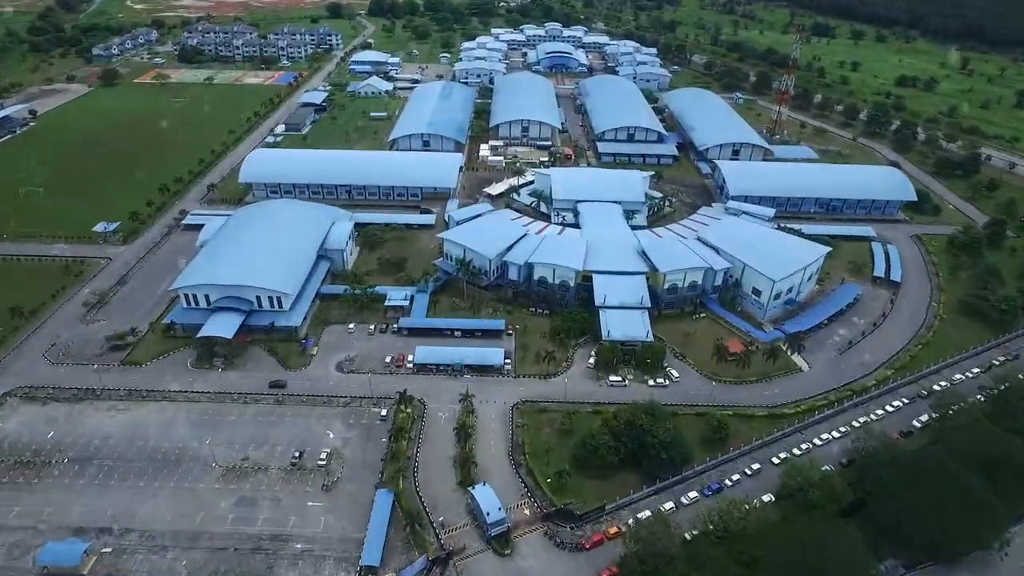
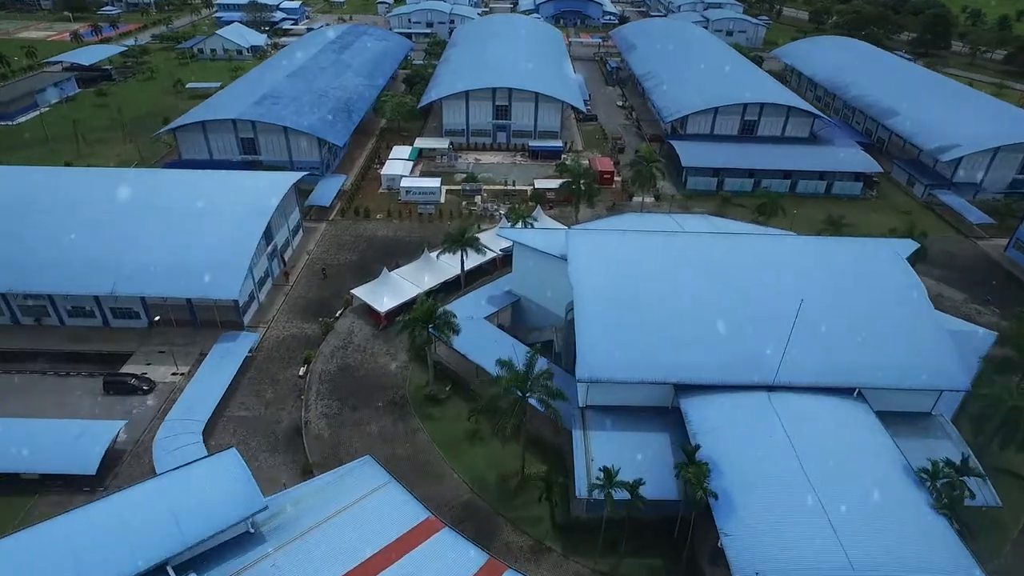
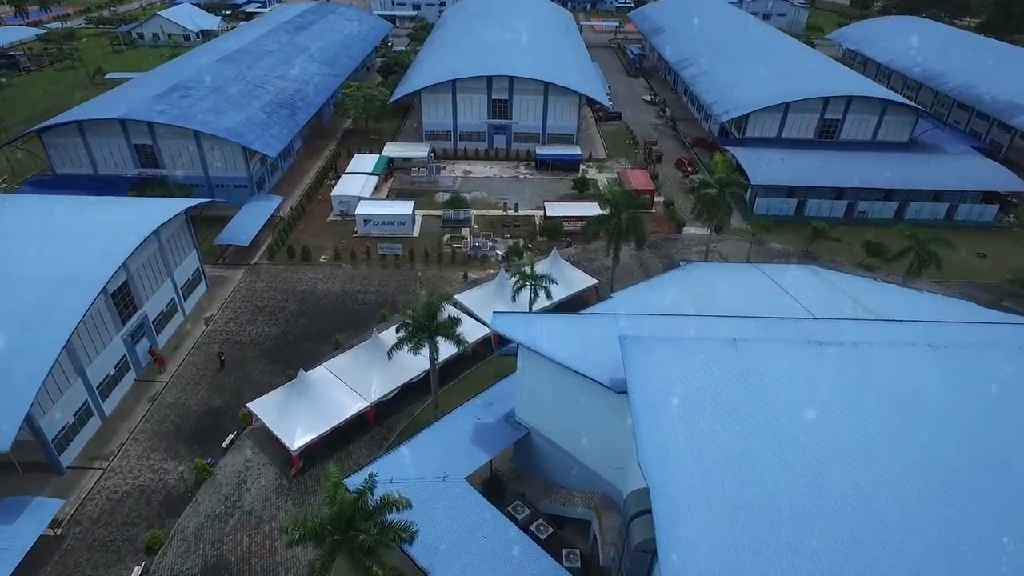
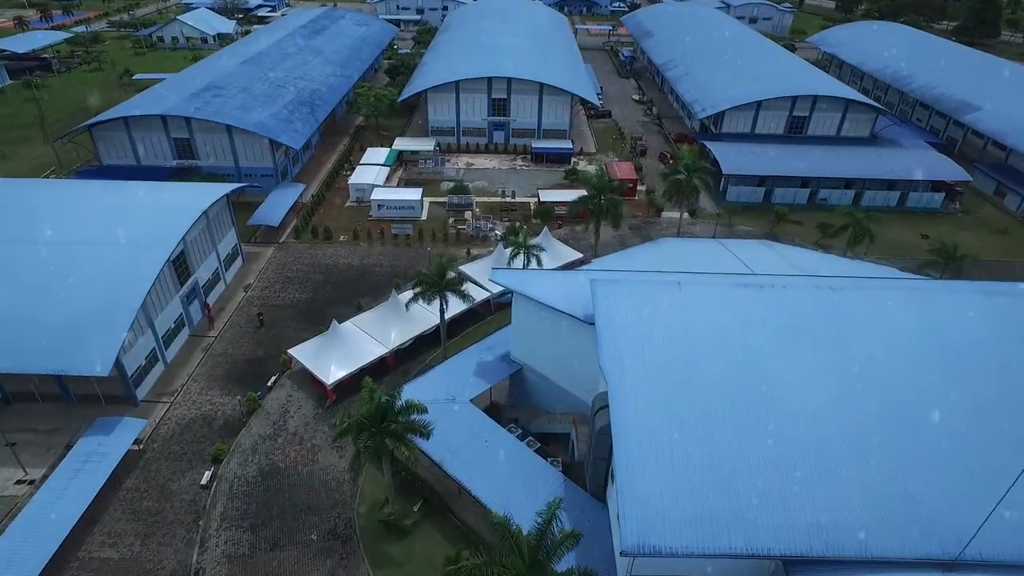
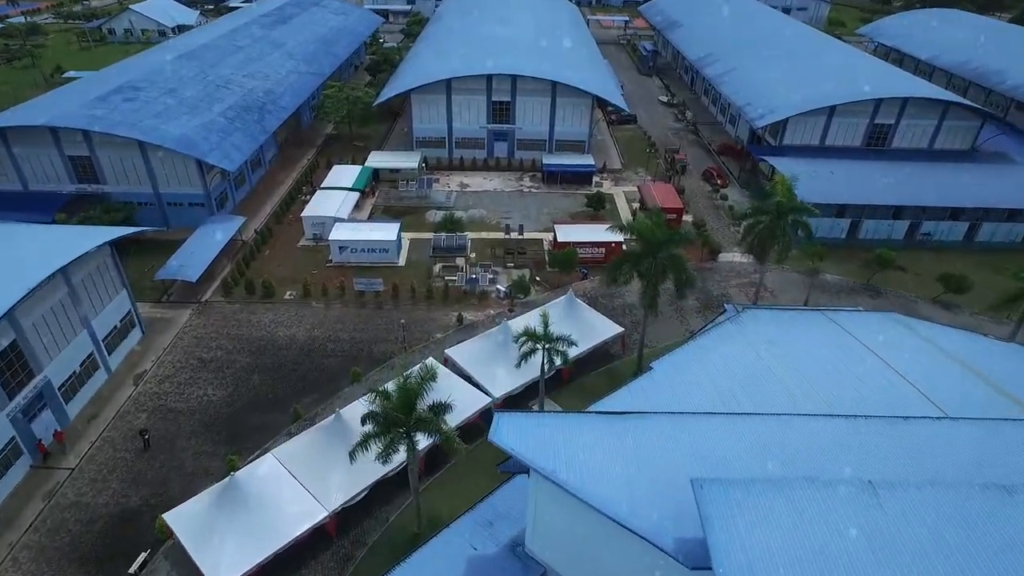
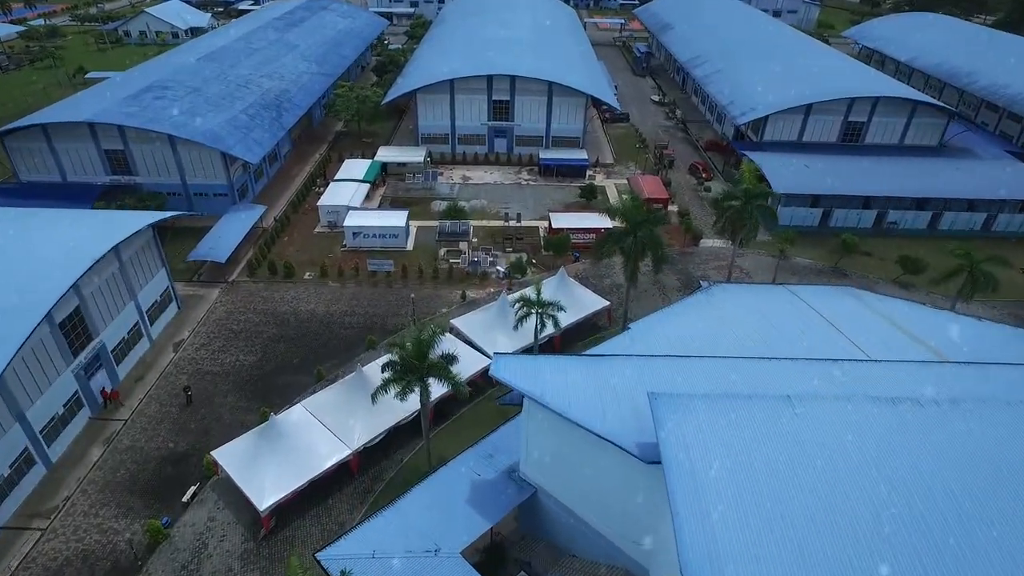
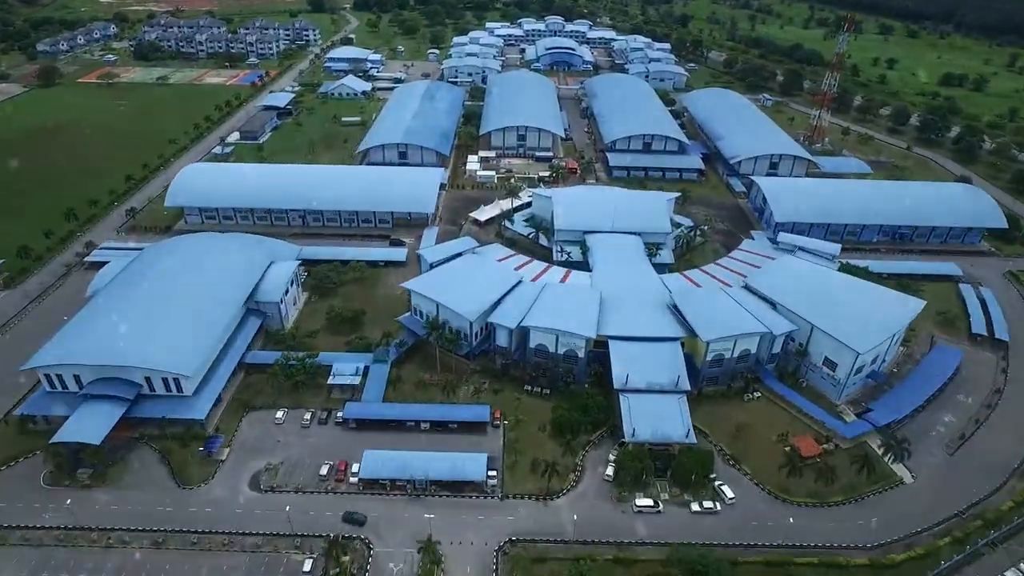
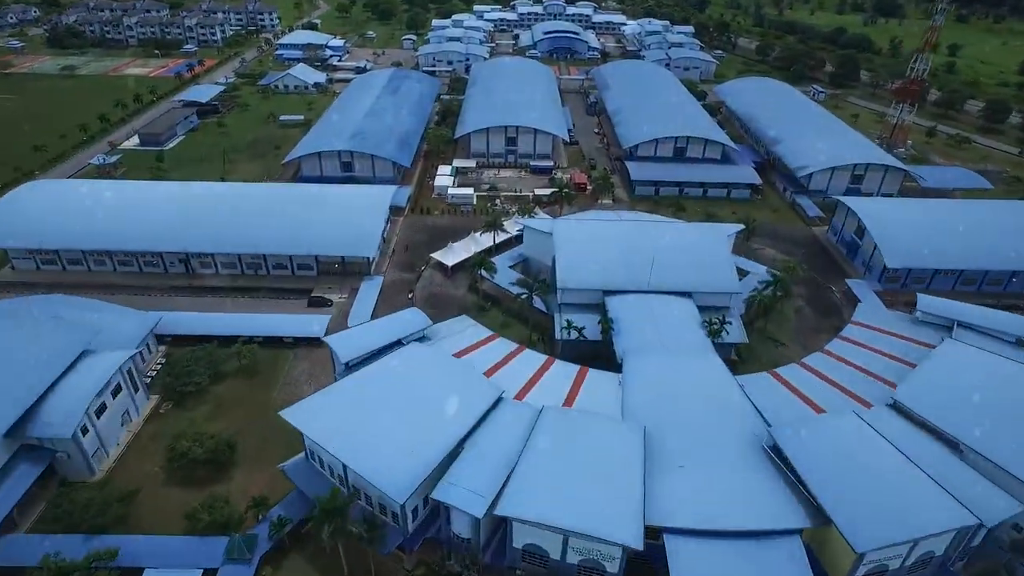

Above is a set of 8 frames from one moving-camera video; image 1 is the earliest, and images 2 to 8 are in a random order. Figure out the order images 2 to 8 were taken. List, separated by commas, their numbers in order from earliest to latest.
7, 8, 2, 4, 3, 6, 5
